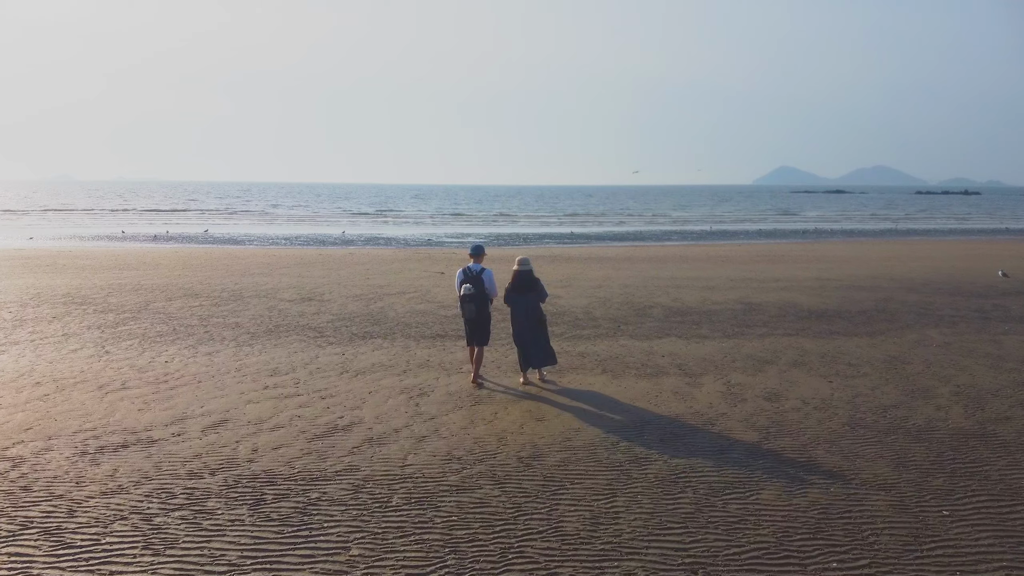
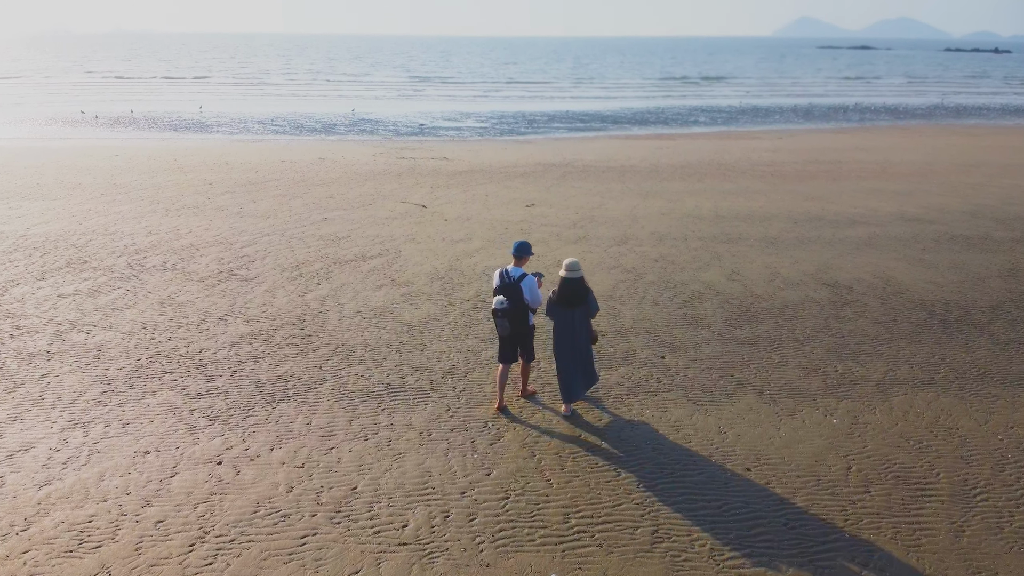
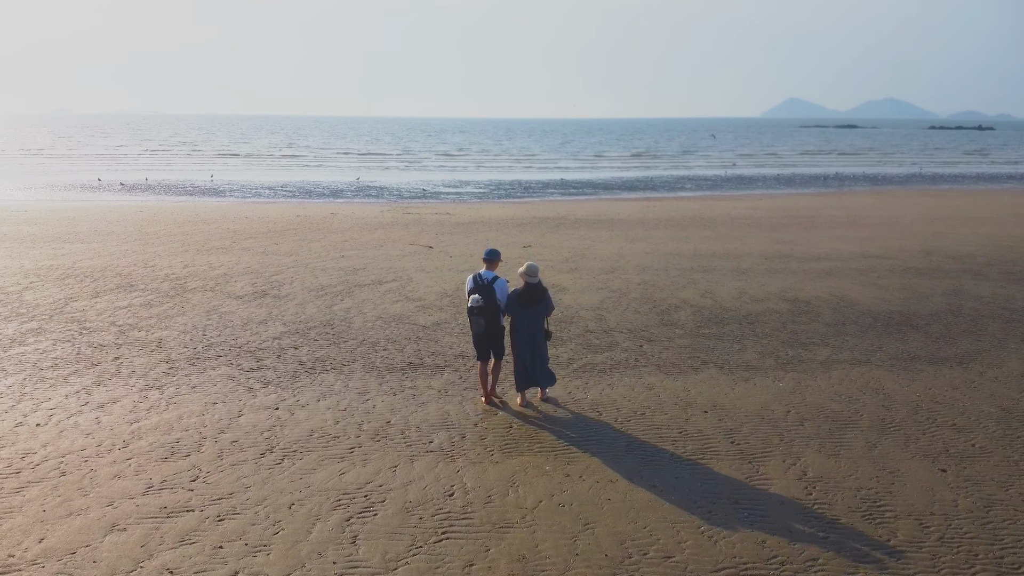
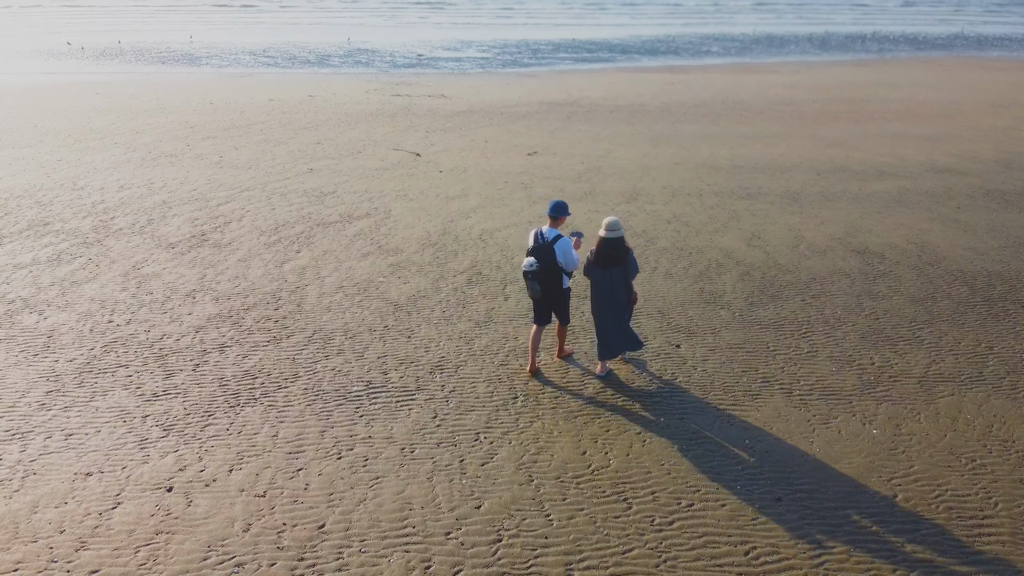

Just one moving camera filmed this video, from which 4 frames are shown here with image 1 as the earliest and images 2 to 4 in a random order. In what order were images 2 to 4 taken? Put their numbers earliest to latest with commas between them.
3, 2, 4
